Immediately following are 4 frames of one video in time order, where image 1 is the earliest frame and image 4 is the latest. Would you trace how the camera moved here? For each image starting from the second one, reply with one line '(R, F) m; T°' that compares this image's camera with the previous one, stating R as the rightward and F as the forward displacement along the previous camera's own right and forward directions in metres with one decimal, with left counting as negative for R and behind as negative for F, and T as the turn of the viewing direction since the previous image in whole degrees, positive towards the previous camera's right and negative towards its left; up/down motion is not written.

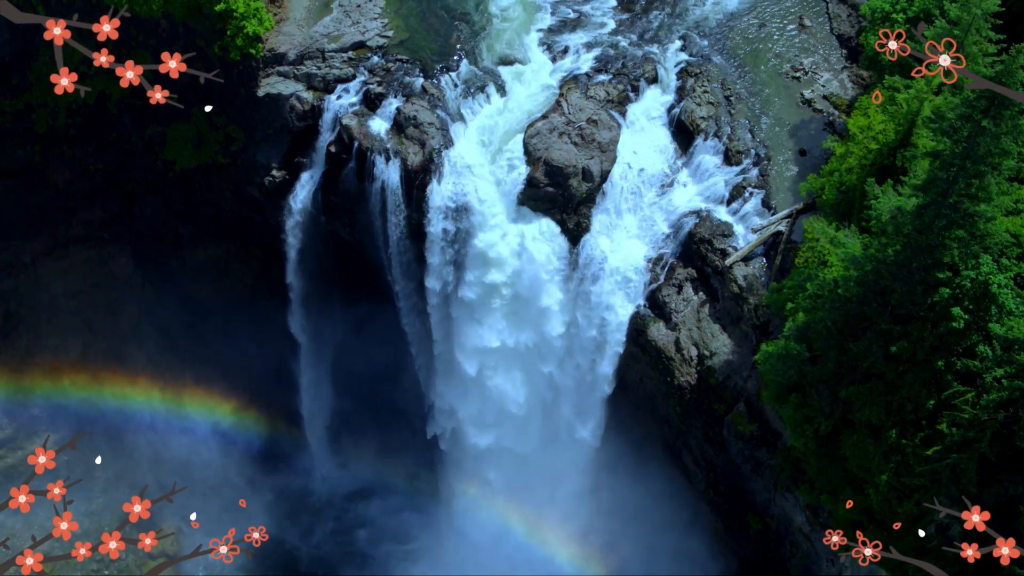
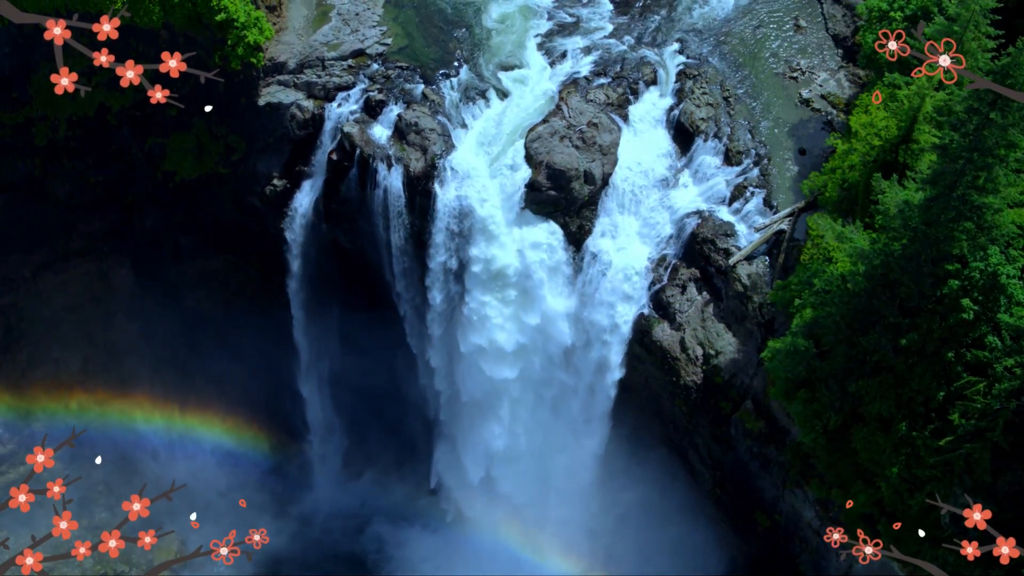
(-0.5, -0.1) m; +1°
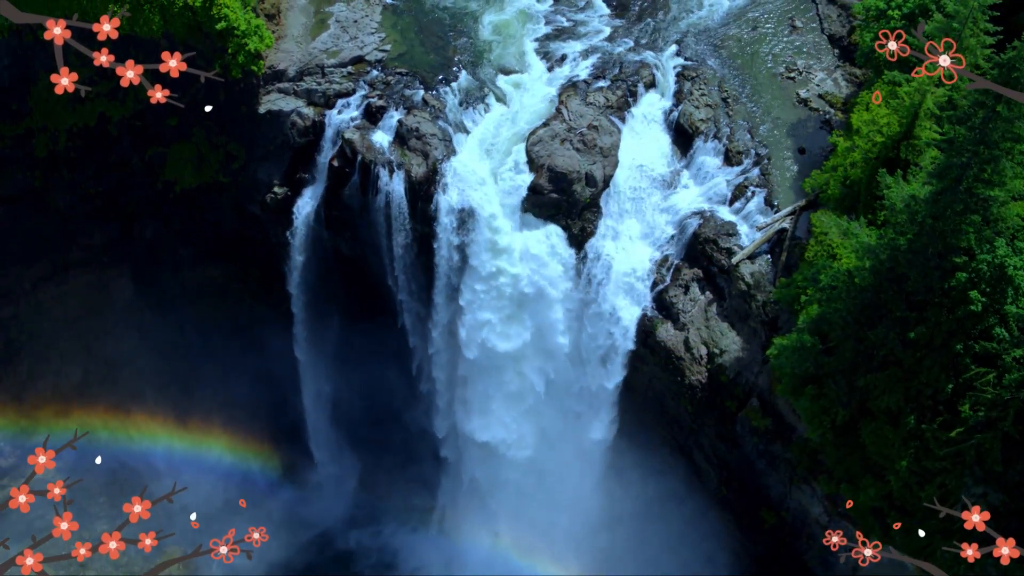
(-0.5, -0.1) m; +1°
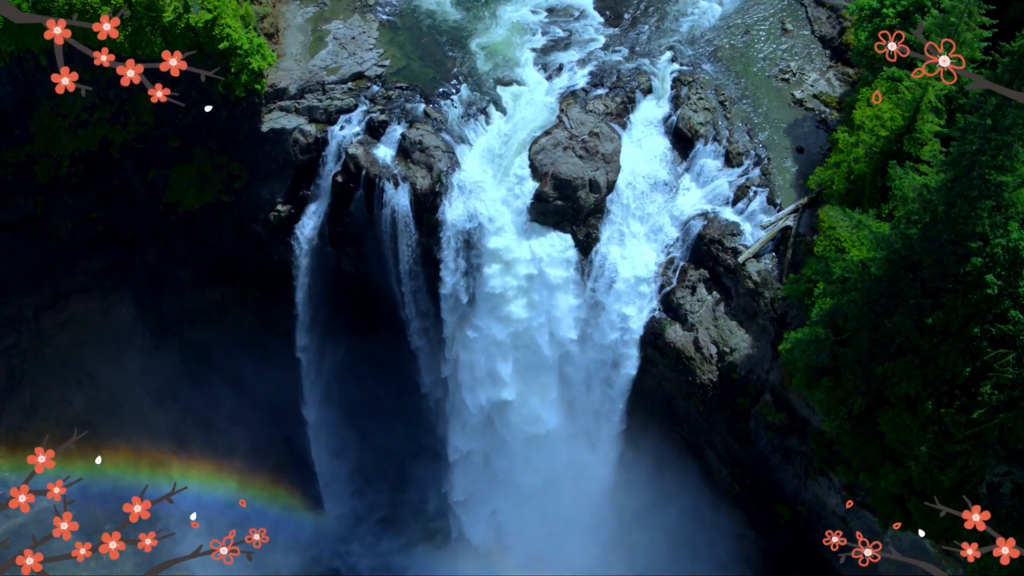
(-1.2, -0.2) m; +2°
